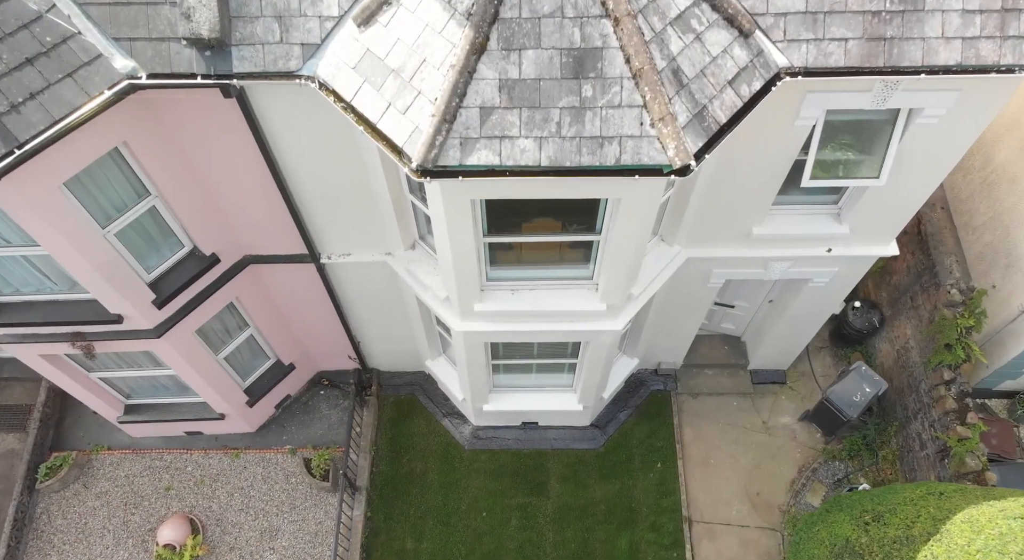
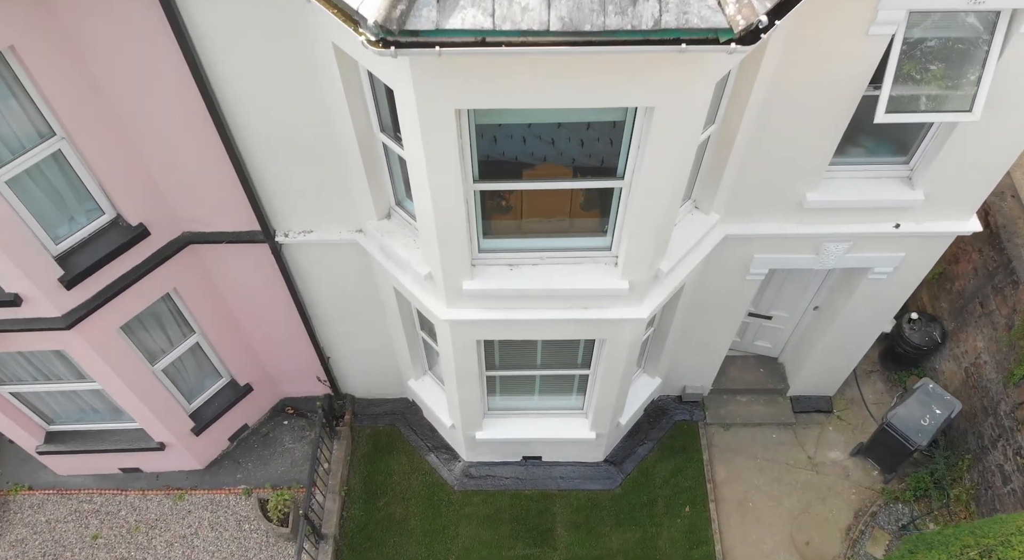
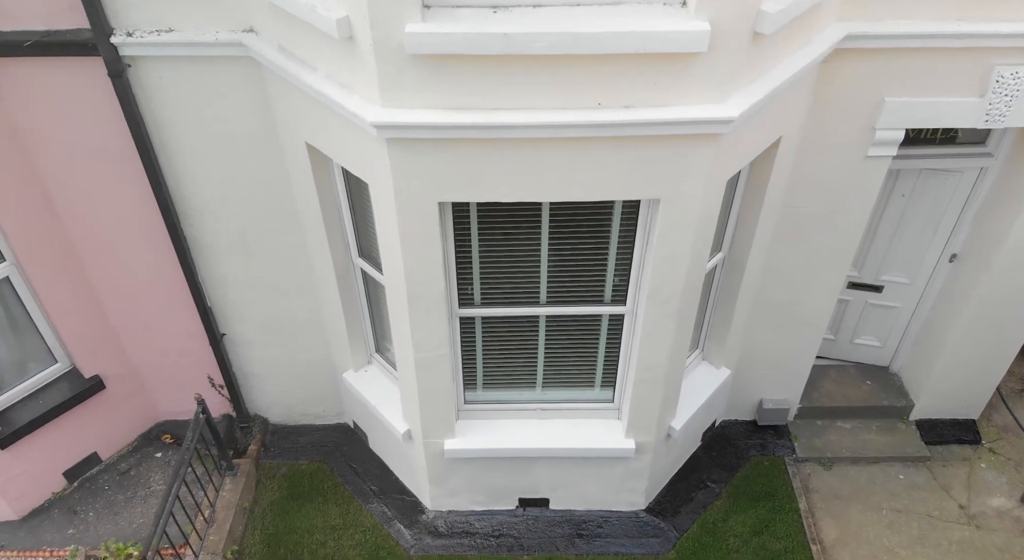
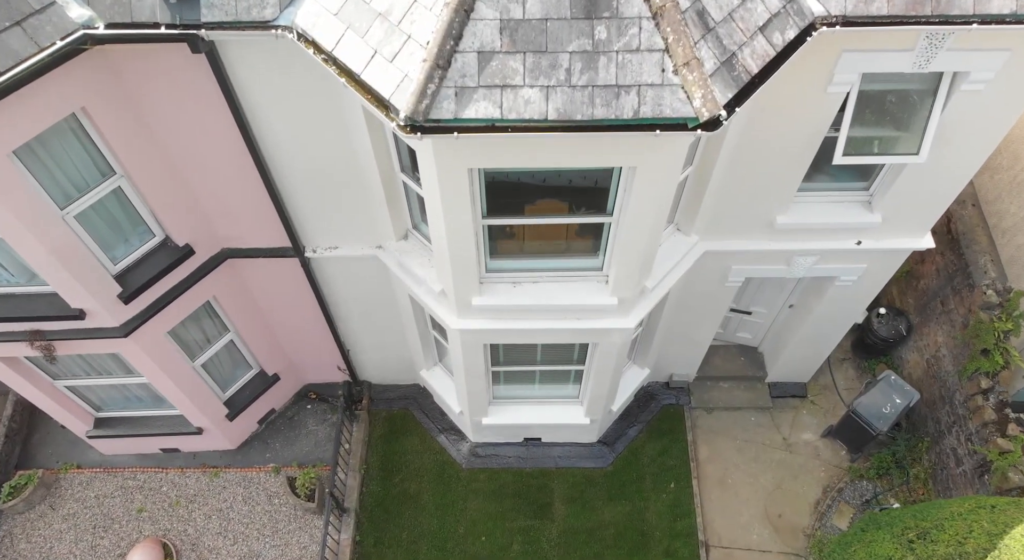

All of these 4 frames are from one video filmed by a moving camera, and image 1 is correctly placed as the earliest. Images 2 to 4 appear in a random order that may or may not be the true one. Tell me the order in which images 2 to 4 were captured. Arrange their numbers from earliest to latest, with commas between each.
4, 2, 3
